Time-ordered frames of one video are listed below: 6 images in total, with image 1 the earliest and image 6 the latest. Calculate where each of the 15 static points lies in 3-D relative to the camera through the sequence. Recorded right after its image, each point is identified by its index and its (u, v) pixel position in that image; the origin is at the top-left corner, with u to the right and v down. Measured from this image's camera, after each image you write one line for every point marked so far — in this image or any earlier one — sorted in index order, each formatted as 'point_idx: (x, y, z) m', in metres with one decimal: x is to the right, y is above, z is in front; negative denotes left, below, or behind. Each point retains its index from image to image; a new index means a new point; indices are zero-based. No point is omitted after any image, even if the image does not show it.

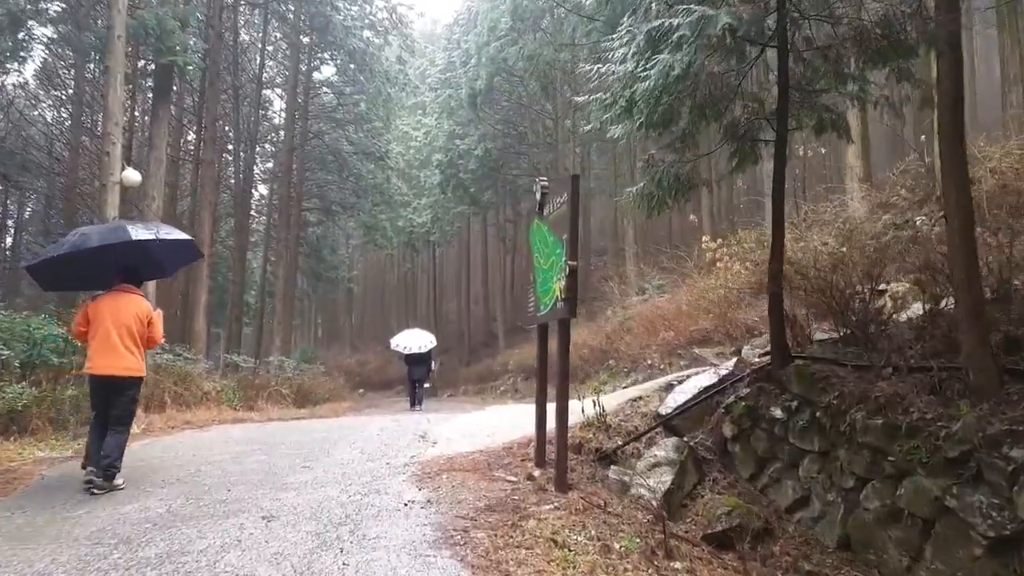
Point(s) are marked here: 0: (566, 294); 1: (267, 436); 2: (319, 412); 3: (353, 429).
0: (+0.4, -0.1, +5.2) m
1: (-2.6, -1.6, +8.4) m
2: (-3.7, -2.3, +14.9) m
3: (-1.8, -1.6, +8.9) m
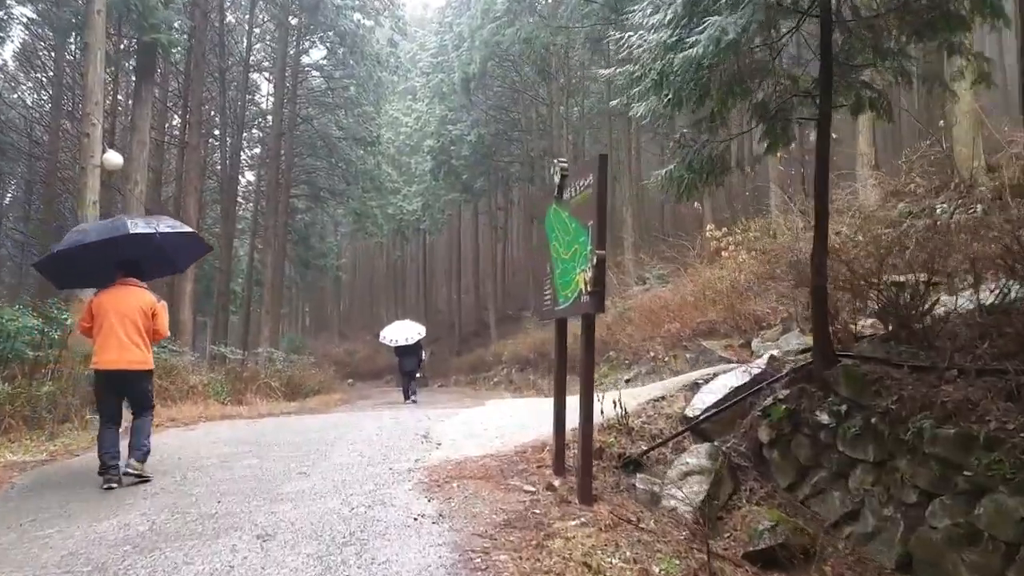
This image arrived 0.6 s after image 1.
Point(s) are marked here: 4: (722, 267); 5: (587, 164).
0: (+0.5, 0.0, +4.7) m
1: (-2.6, -1.5, +7.9) m
2: (-3.7, -2.1, +14.4) m
3: (-1.7, -1.5, +8.3) m
4: (+3.8, +0.4, +14.0) m
5: (+0.5, +0.8, +5.0) m
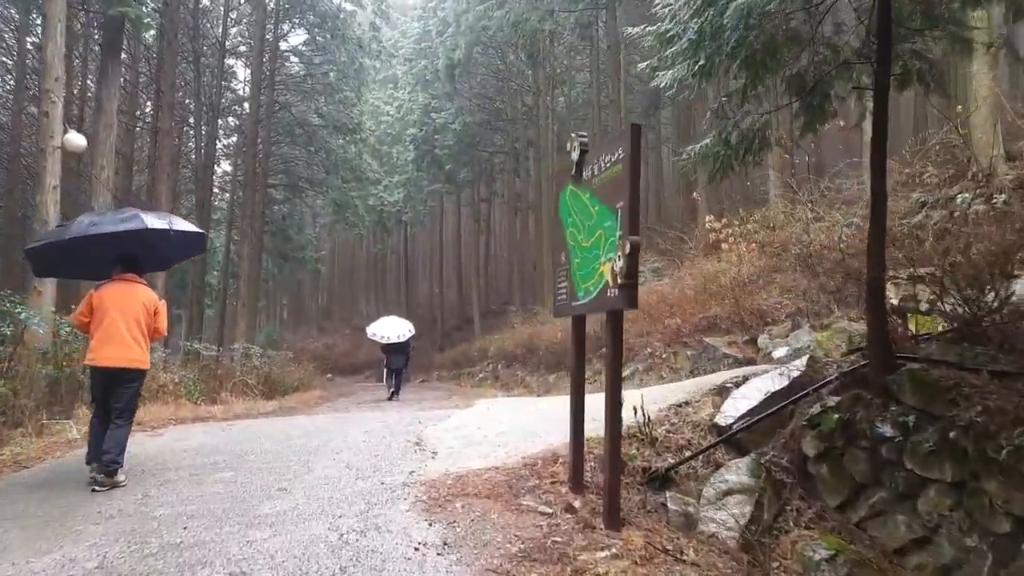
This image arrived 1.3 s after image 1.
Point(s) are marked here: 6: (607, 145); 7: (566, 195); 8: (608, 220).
0: (+0.6, 0.0, +4.0) m
1: (-2.6, -1.4, +7.2) m
2: (-3.9, -2.0, +13.6) m
3: (-1.7, -1.4, +7.6) m
4: (+3.6, +0.5, +13.4) m
5: (+0.6, +0.8, +4.4) m
6: (+0.5, +0.8, +4.4) m
7: (+0.4, +0.6, +5.1) m
8: (+0.5, +0.4, +4.3) m
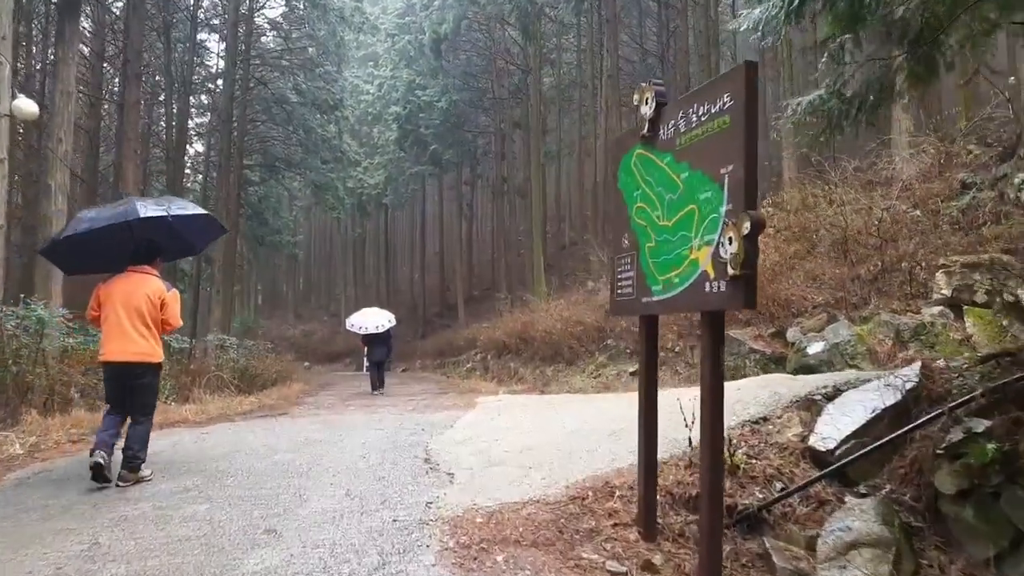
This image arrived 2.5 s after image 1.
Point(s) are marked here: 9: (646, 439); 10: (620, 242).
0: (+0.9, +0.1, +3.0) m
1: (-2.4, -1.3, +6.1) m
2: (-3.9, -1.8, +12.5) m
3: (-1.6, -1.3, +6.6) m
4: (+3.6, +0.7, +12.5) m
5: (+0.8, +0.9, +3.3) m
6: (+0.8, +0.8, +3.4) m
7: (+0.6, +0.7, +4.0) m
8: (+0.8, +0.4, +3.3) m
9: (+0.7, -0.7, +4.0) m
10: (+0.6, +0.2, +4.2) m
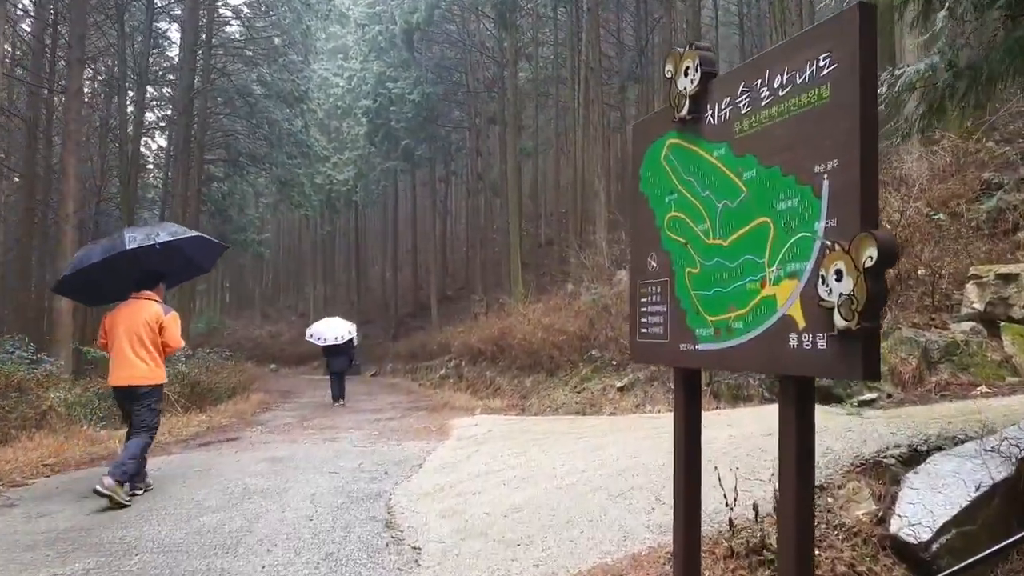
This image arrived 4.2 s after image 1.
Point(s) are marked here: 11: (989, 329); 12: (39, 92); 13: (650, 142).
0: (+0.8, -0.1, +2.0) m
1: (-2.5, -1.5, +4.9) m
2: (-4.2, -1.9, +11.3) m
3: (-1.7, -1.4, +5.4) m
4: (+3.3, +0.6, +11.5) m
5: (+0.8, +0.7, +2.3) m
6: (+0.8, +0.7, +2.3) m
7: (+0.6, +0.5, +3.0) m
8: (+0.8, +0.2, +2.2) m
9: (+0.6, -0.9, +2.9) m
10: (+0.5, +0.1, +3.1) m
11: (+4.6, -0.4, +7.5) m
12: (-9.9, +4.1, +16.3) m
13: (+0.5, +0.6, +3.1) m
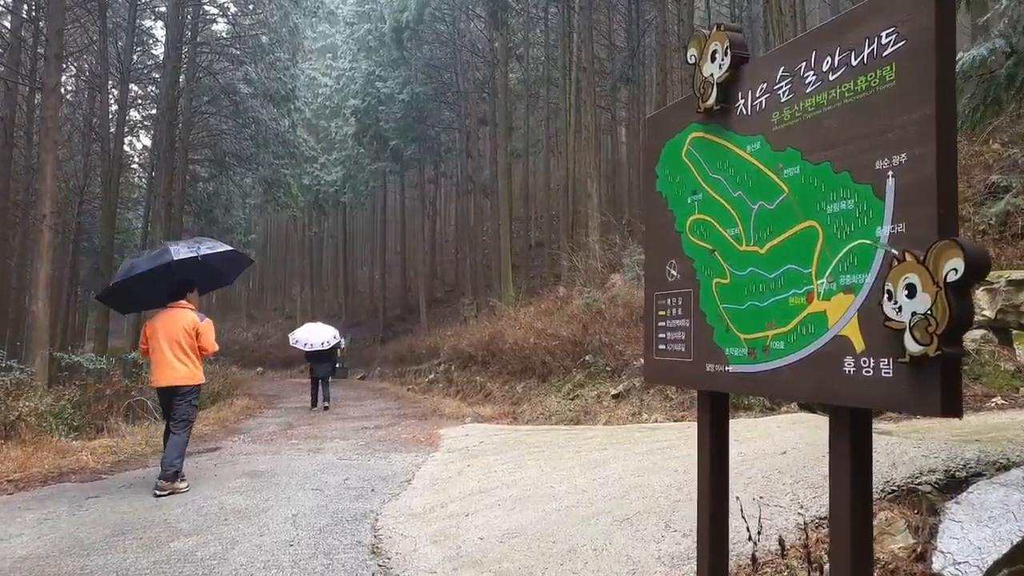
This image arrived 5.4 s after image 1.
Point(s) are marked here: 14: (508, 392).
0: (+0.9, -0.1, +1.6) m
1: (-2.5, -1.5, +4.5) m
2: (-4.3, -2.0, +10.9) m
3: (-1.7, -1.5, +5.1) m
4: (+3.2, +0.5, +11.2) m
5: (+0.8, +0.7, +1.9) m
6: (+0.8, +0.6, +2.0) m
7: (+0.6, +0.5, +2.6) m
8: (+0.8, +0.2, +1.9) m
9: (+0.7, -0.9, +2.6) m
10: (+0.5, +0.1, +2.8) m
11: (+4.5, -0.5, +7.3) m
12: (-10.0, +4.1, +15.9) m
13: (+0.5, +0.5, +2.8) m
14: (-0.1, -1.8, +13.6) m
